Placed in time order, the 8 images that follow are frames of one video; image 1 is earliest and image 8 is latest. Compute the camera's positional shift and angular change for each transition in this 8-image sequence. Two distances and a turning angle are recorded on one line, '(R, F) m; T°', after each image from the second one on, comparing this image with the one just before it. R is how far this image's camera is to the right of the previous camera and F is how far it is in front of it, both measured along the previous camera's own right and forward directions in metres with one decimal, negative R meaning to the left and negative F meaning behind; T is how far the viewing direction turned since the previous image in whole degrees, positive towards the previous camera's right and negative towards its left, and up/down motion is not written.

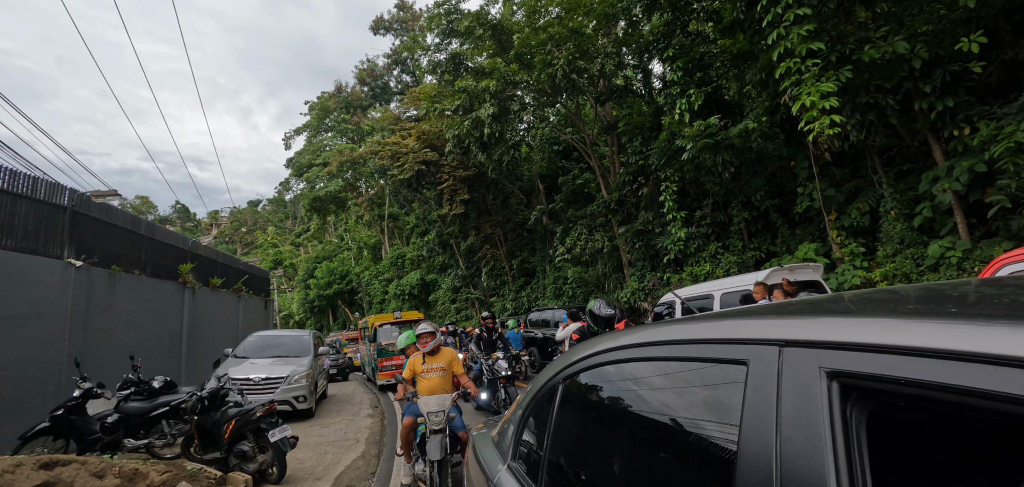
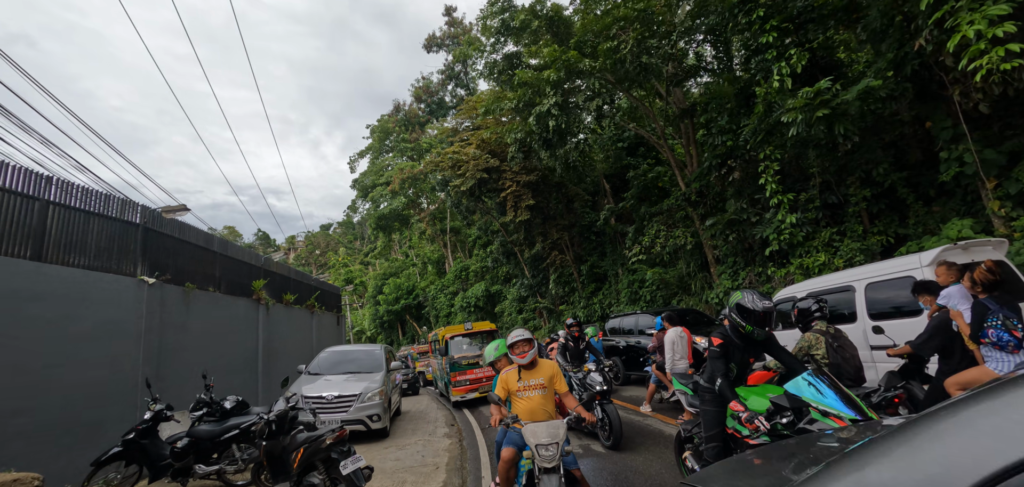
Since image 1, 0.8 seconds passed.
(-0.4, +0.8) m; -7°
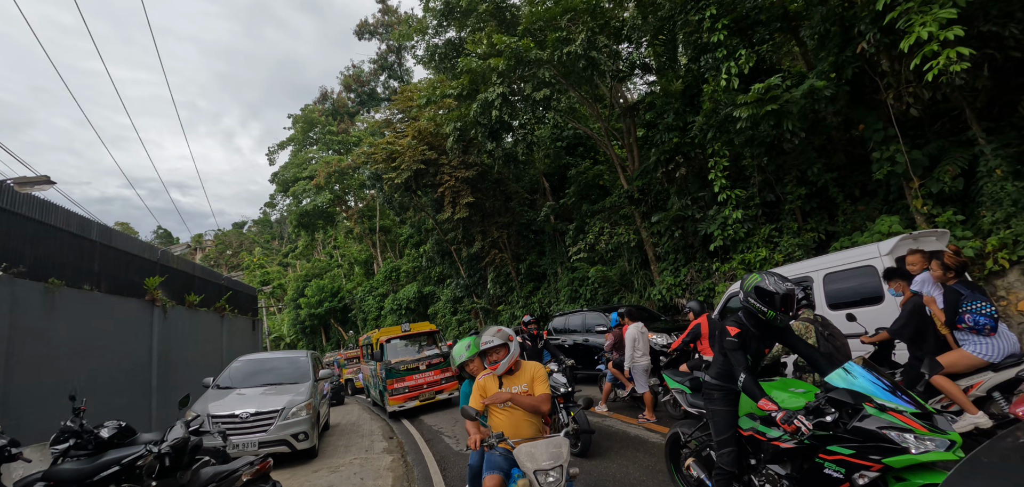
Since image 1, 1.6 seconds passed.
(-0.3, +0.7) m; +9°
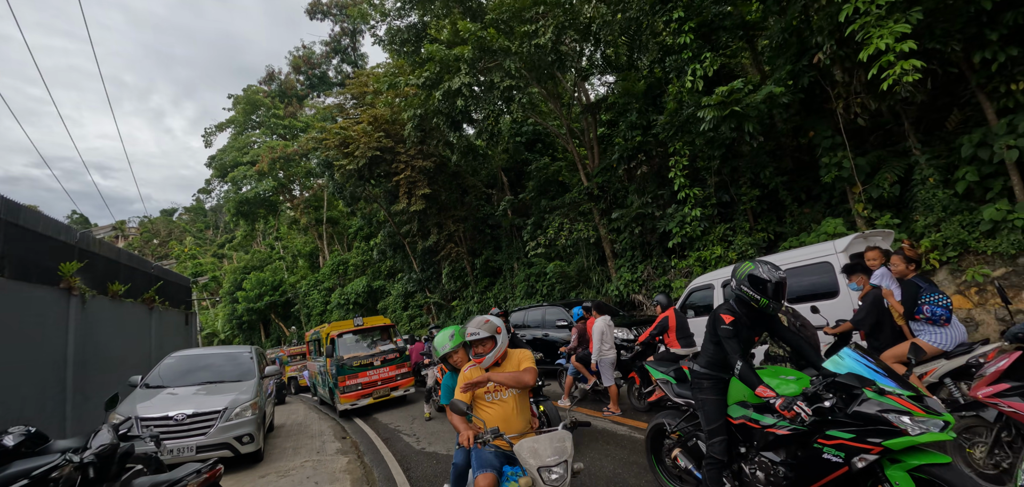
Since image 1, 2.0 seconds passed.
(-0.2, +0.2) m; +6°
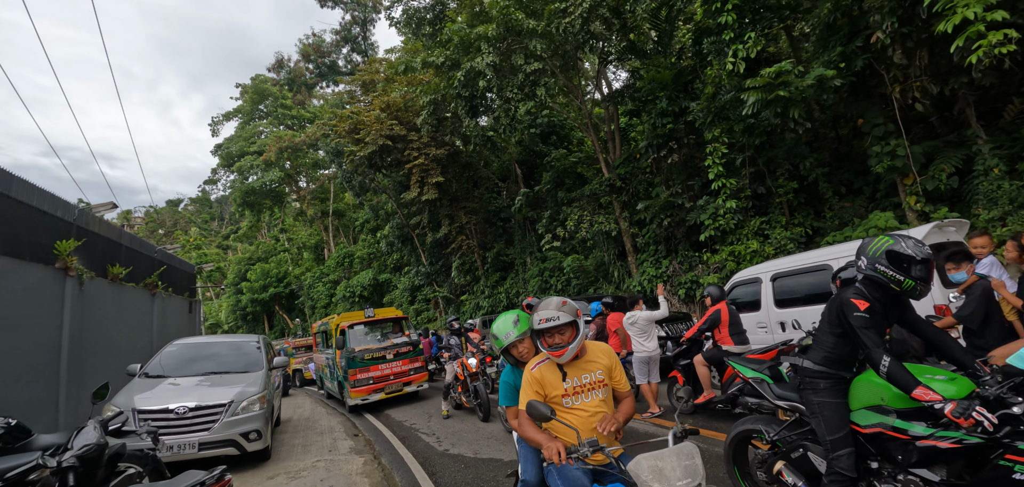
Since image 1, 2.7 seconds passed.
(-0.4, +0.5) m; 0°
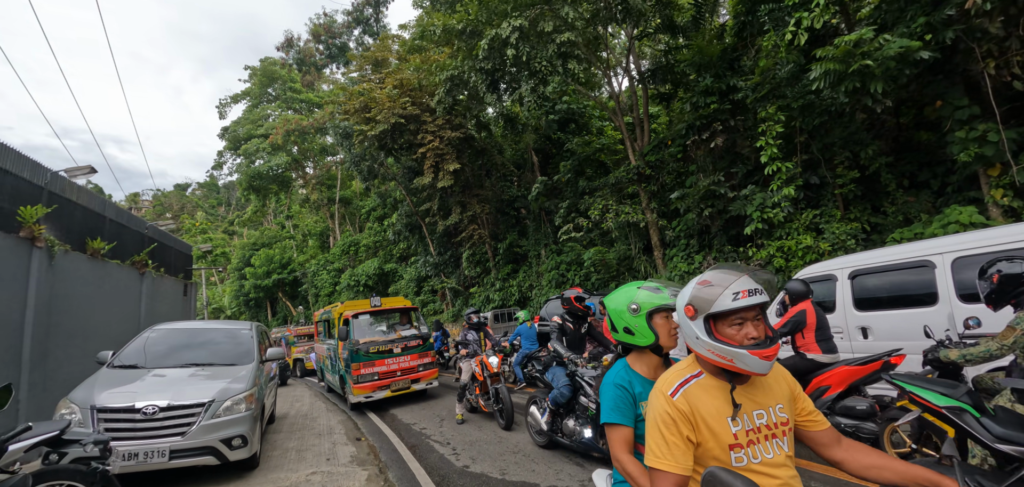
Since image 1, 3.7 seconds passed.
(-0.3, +0.9) m; -1°
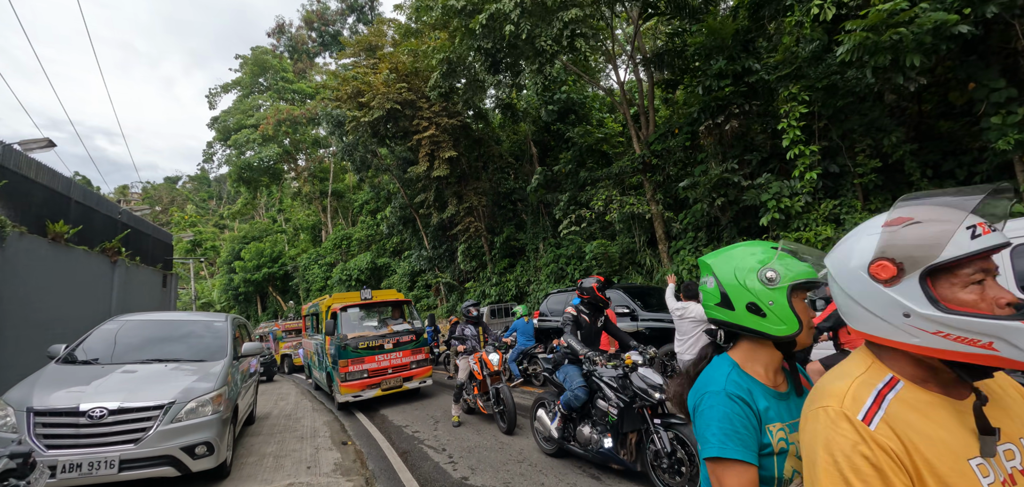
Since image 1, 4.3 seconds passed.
(-0.1, +0.5) m; +1°
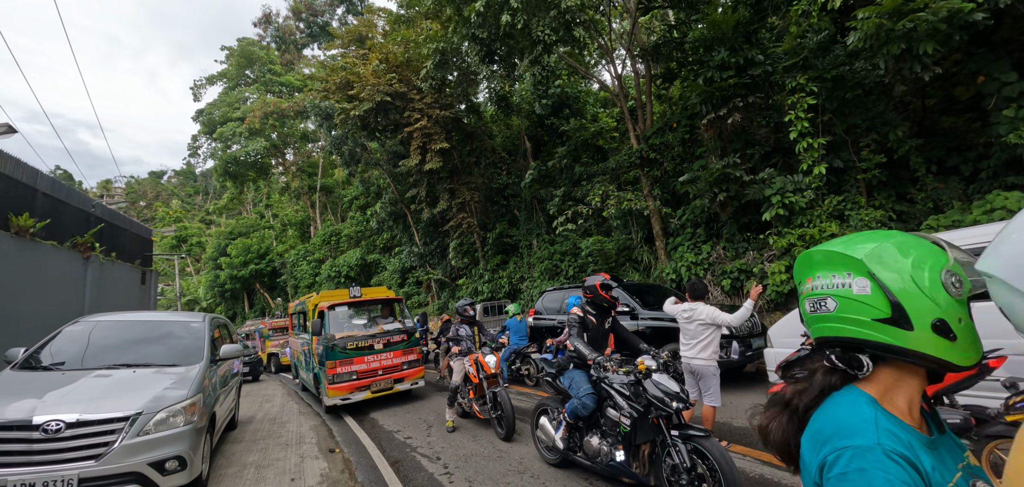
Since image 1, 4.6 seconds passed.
(-0.1, +0.3) m; +1°
